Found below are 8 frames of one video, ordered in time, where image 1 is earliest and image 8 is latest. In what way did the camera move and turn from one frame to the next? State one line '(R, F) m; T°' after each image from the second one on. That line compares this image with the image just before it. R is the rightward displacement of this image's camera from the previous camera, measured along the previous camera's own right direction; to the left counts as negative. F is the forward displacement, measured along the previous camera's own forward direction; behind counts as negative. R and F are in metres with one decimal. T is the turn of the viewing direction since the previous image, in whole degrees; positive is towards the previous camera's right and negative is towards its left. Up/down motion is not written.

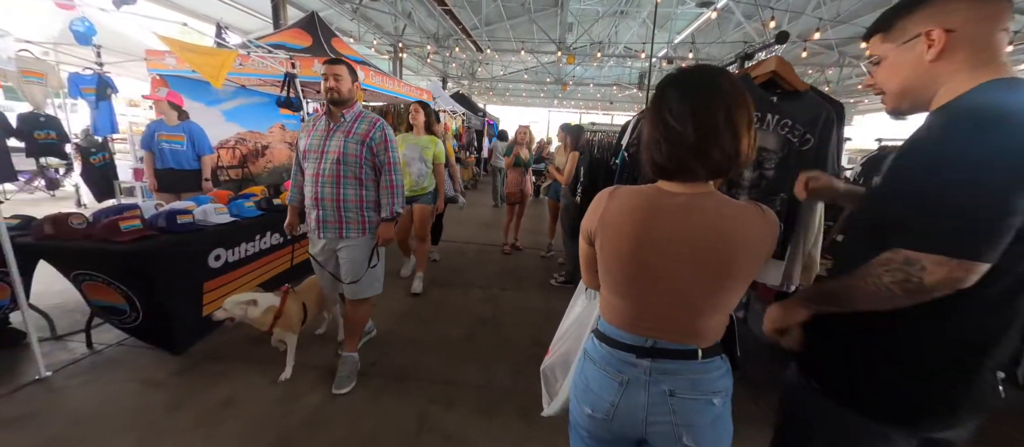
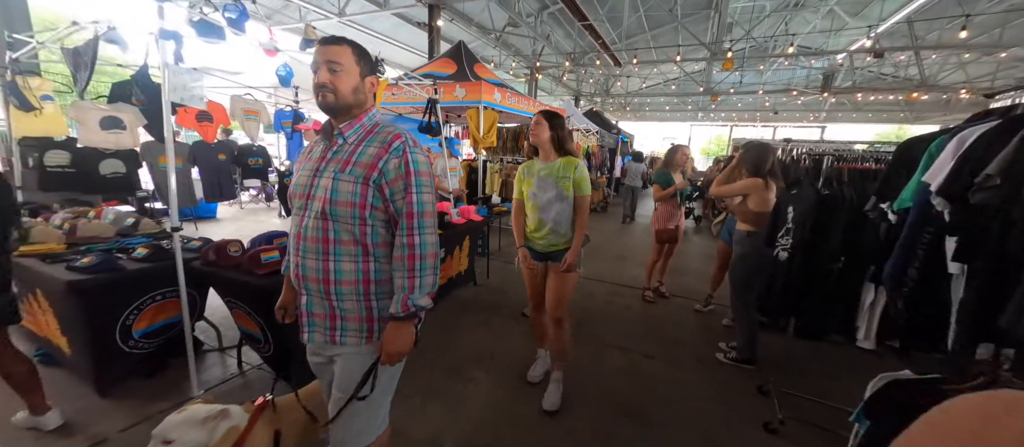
(-0.3, +0.6) m; -20°
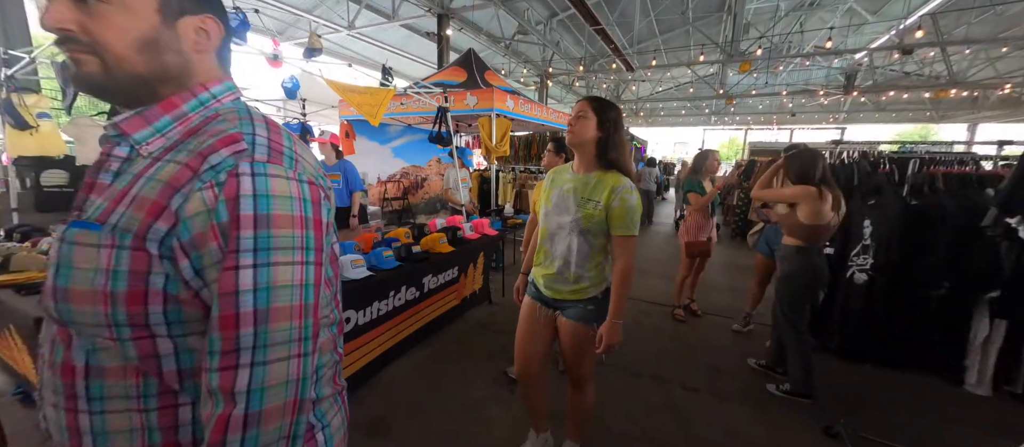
(-0.1, +0.3) m; -2°
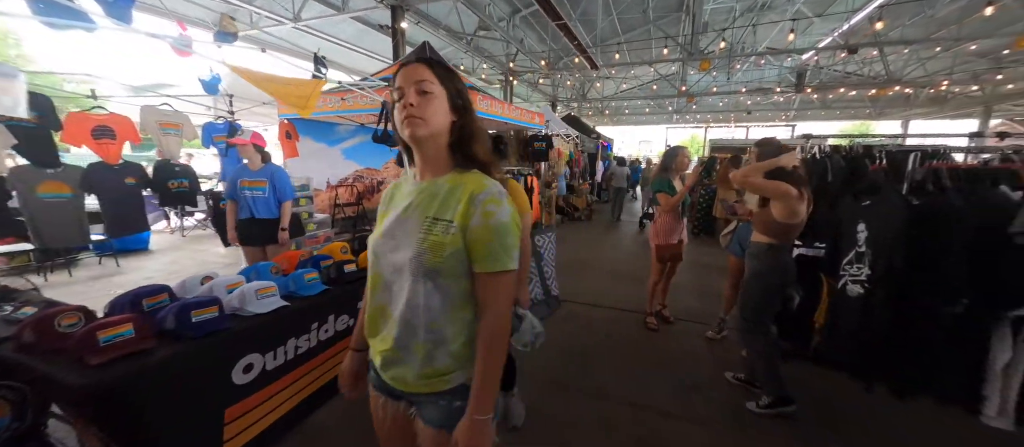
(+0.2, +0.4) m; +5°
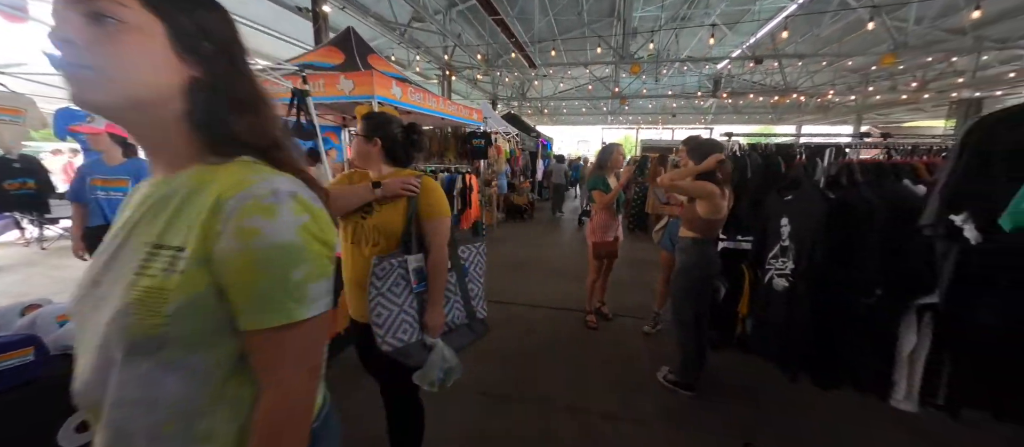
(+0.1, +0.2) m; +9°
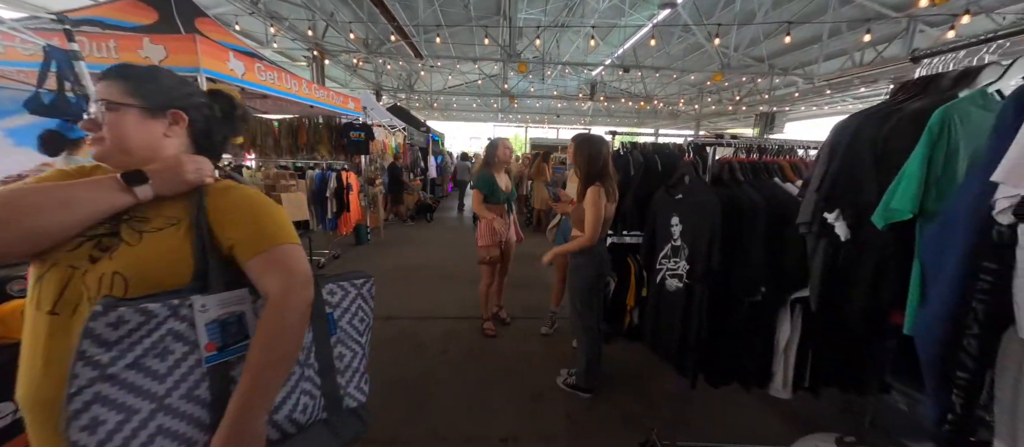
(+0.1, +0.3) m; +17°
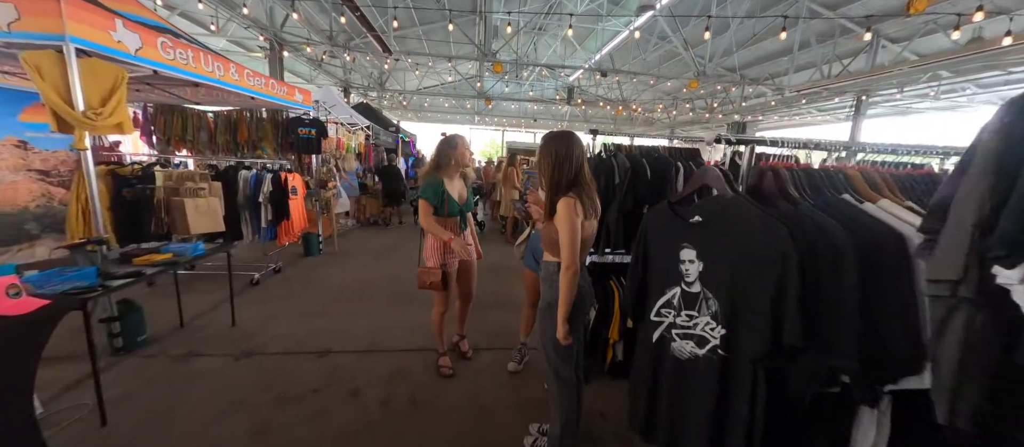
(+0.1, +0.5) m; +4°
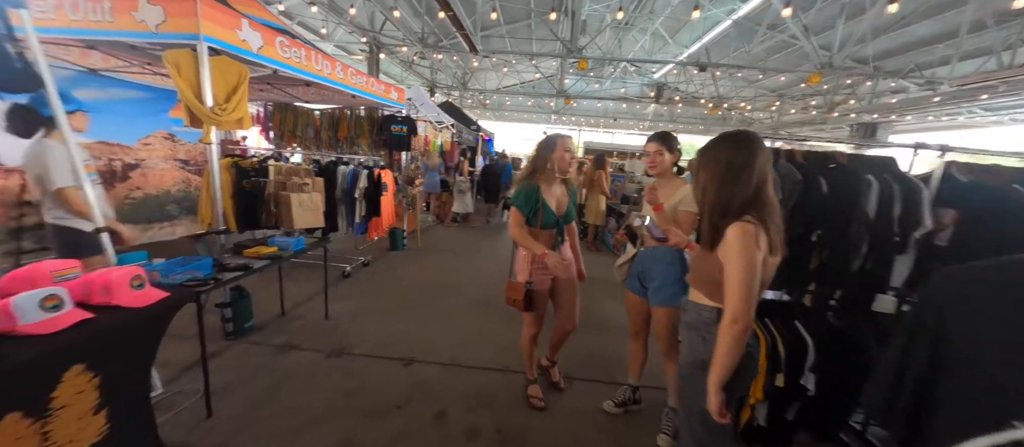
(-0.3, +0.3) m; -11°
